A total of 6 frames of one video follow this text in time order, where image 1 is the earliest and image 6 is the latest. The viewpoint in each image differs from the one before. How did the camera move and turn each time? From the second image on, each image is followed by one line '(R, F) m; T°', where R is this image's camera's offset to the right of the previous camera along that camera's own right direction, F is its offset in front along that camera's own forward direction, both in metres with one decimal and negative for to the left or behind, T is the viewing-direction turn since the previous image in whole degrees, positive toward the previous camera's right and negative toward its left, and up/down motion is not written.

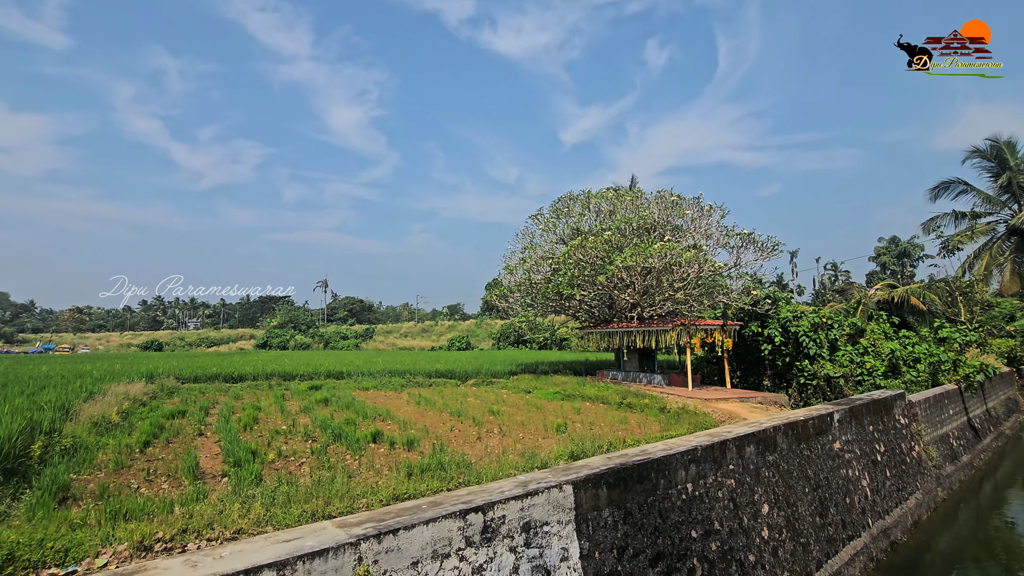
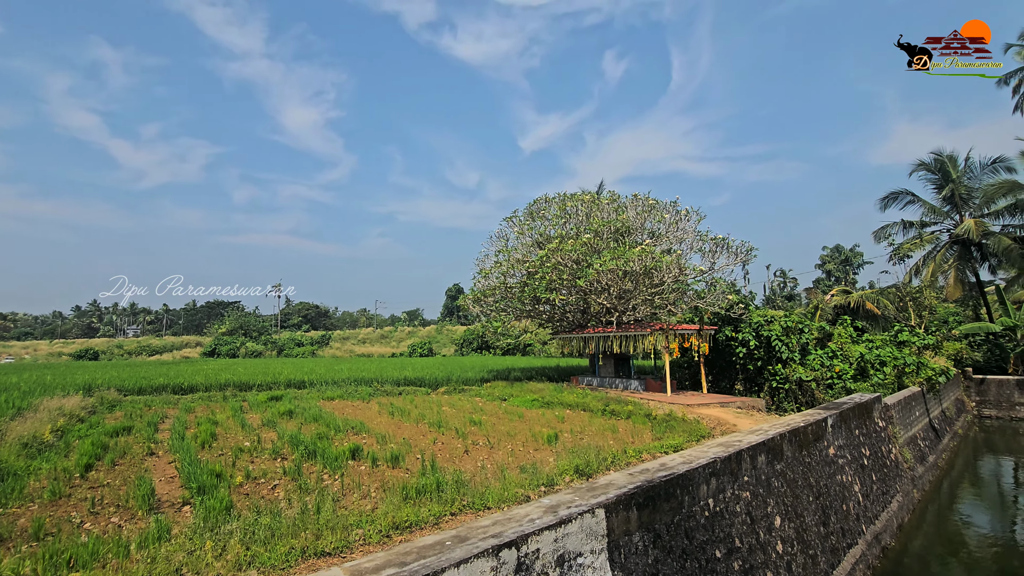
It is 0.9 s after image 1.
(-0.4, +0.5) m; +5°
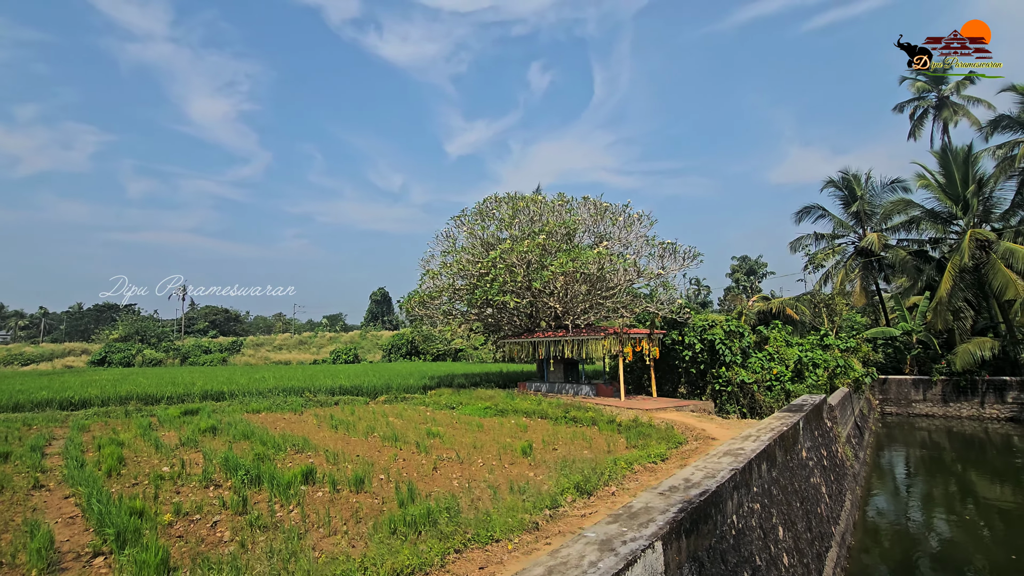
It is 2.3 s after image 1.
(-0.7, +0.7) m; +8°
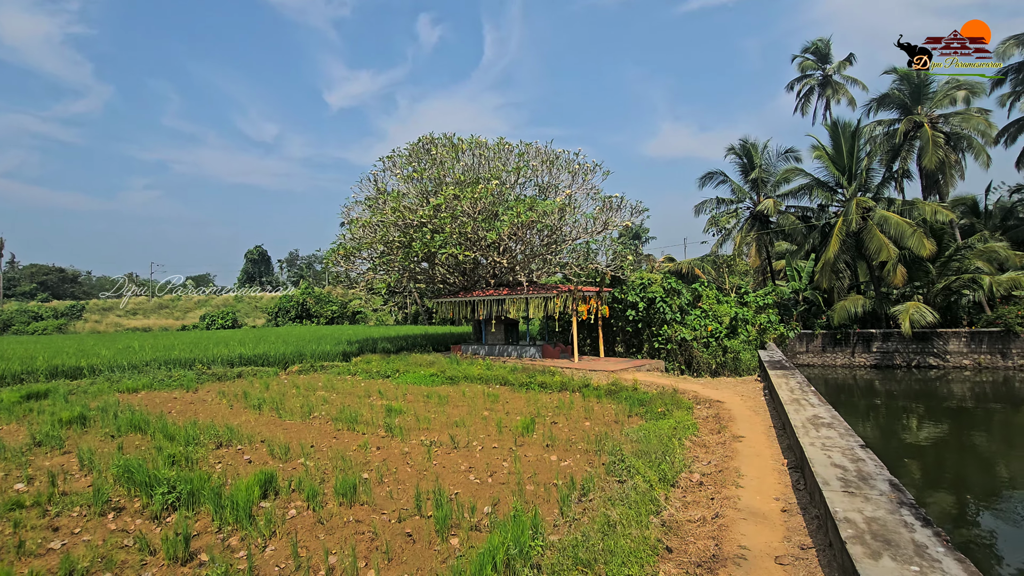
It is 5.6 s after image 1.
(-1.3, +1.5) m; +12°
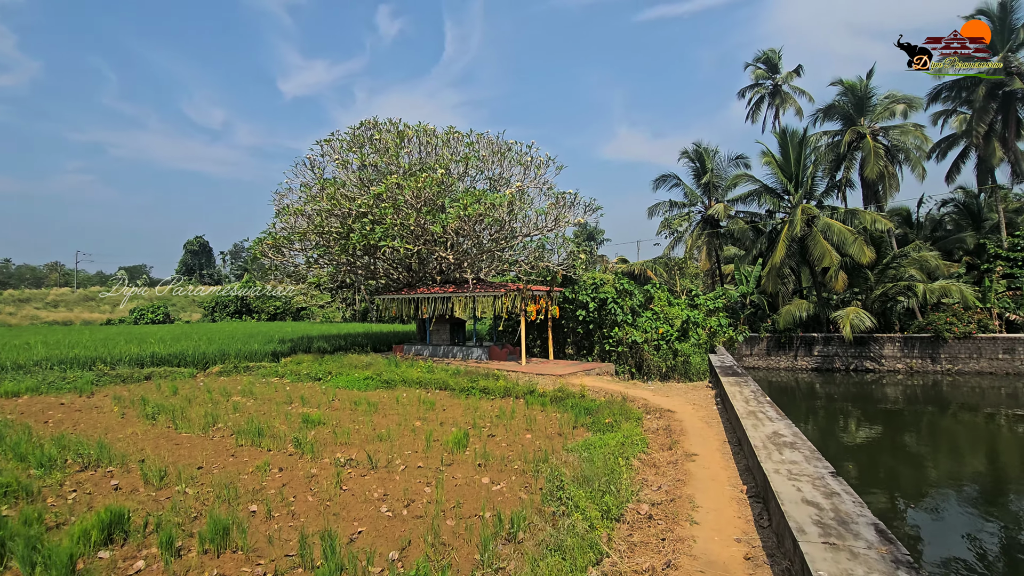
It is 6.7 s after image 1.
(+0.2, +0.7) m; +5°
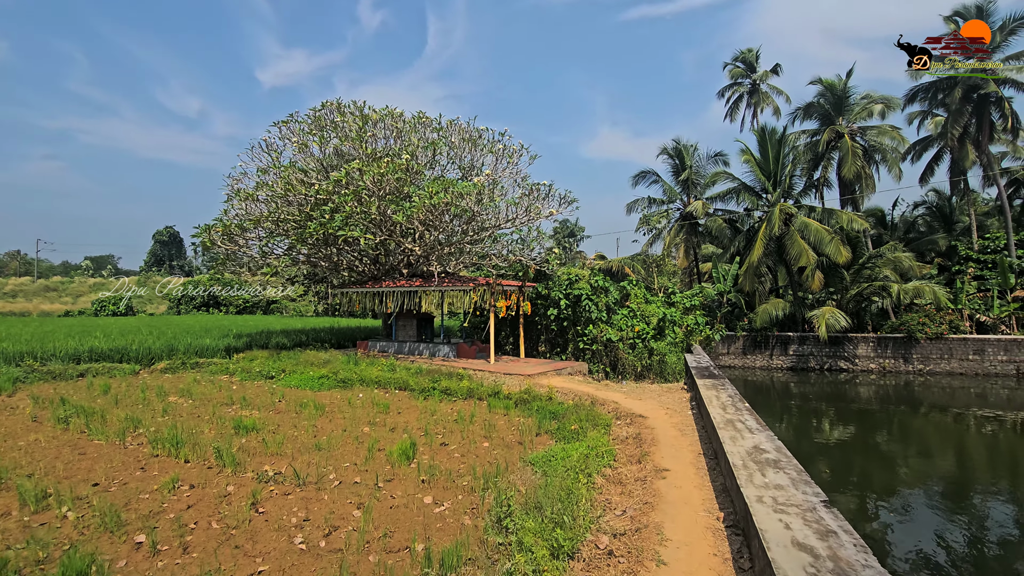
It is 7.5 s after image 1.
(+0.2, +0.6) m; +2°
